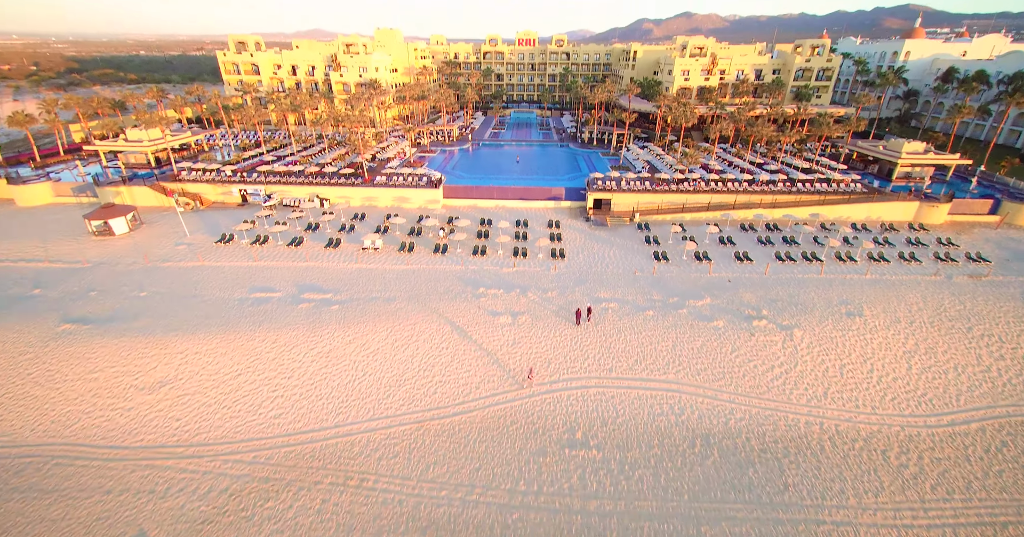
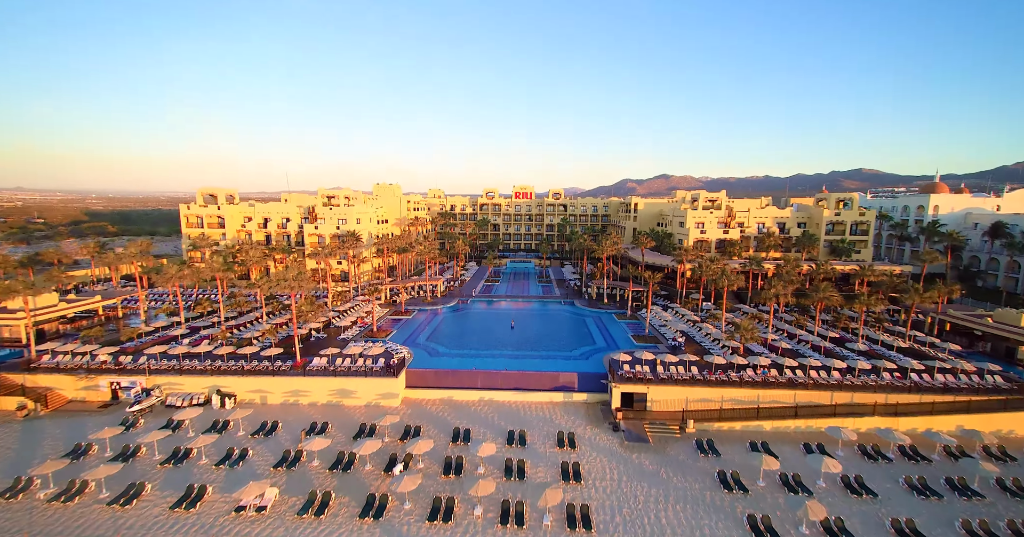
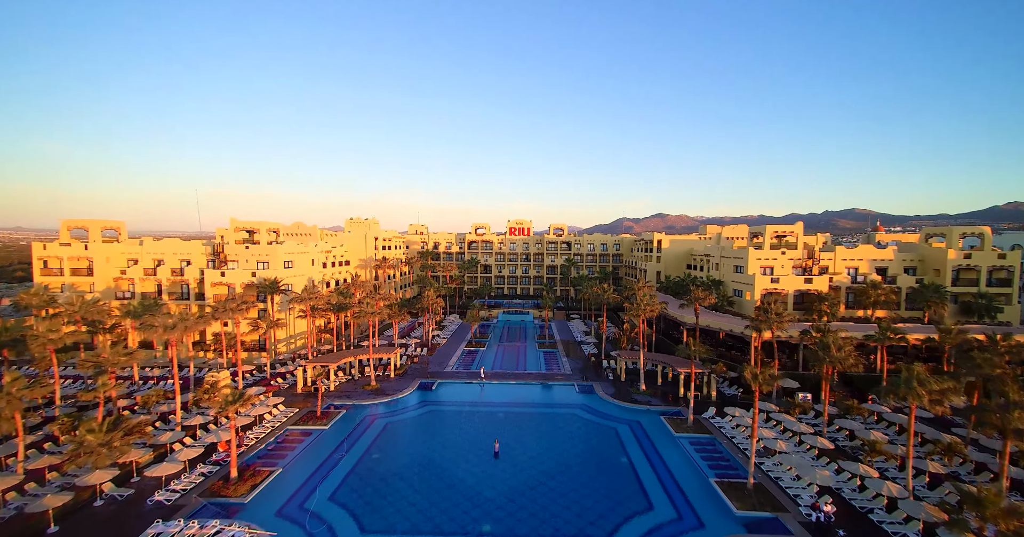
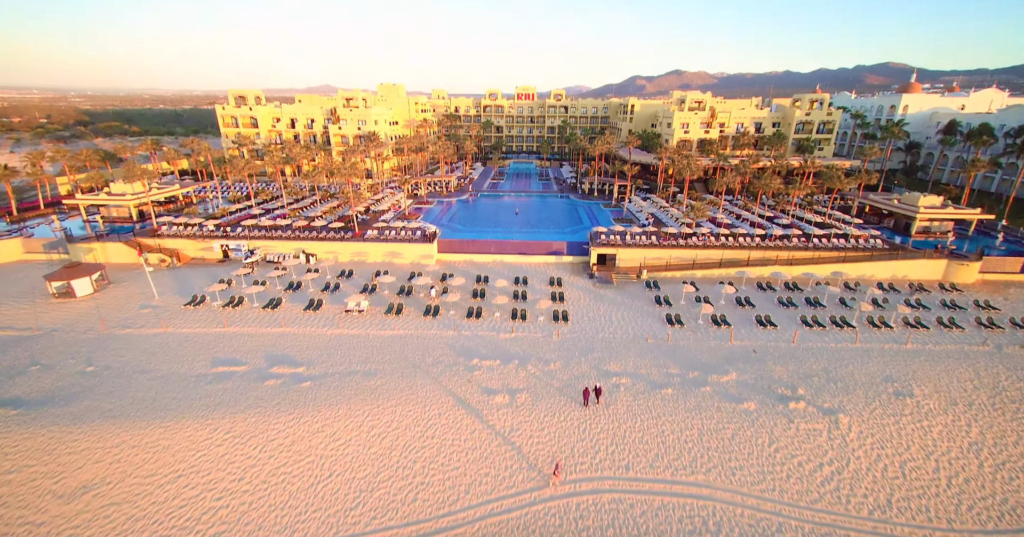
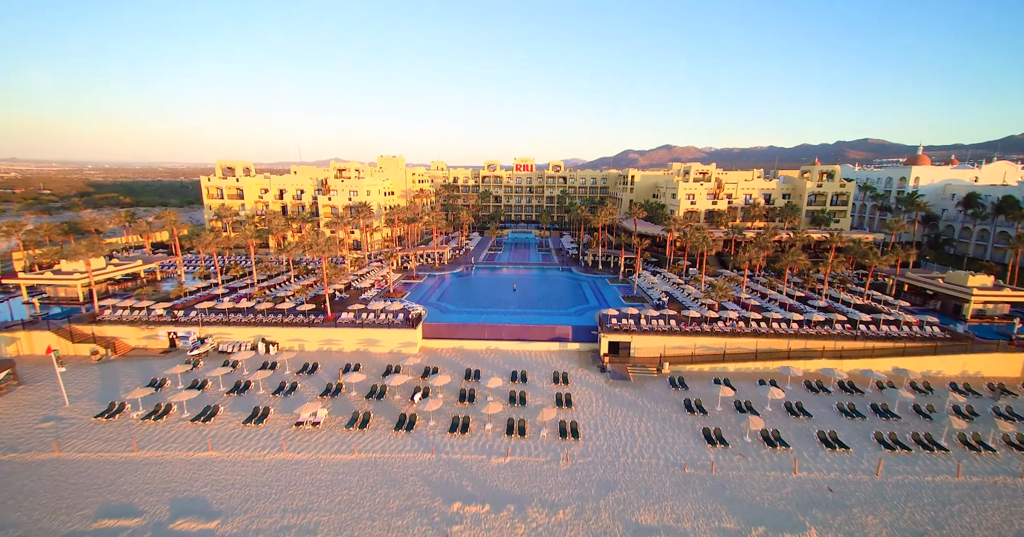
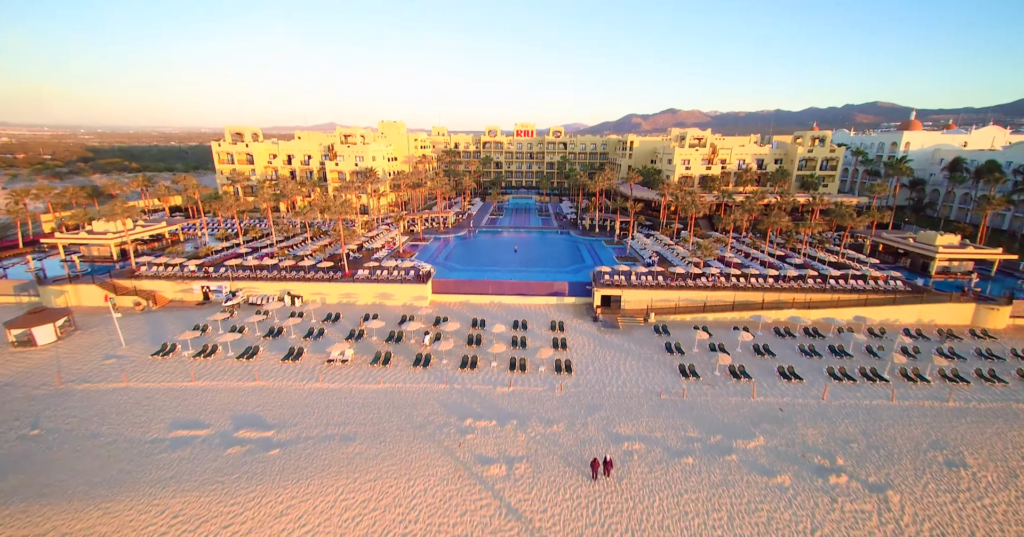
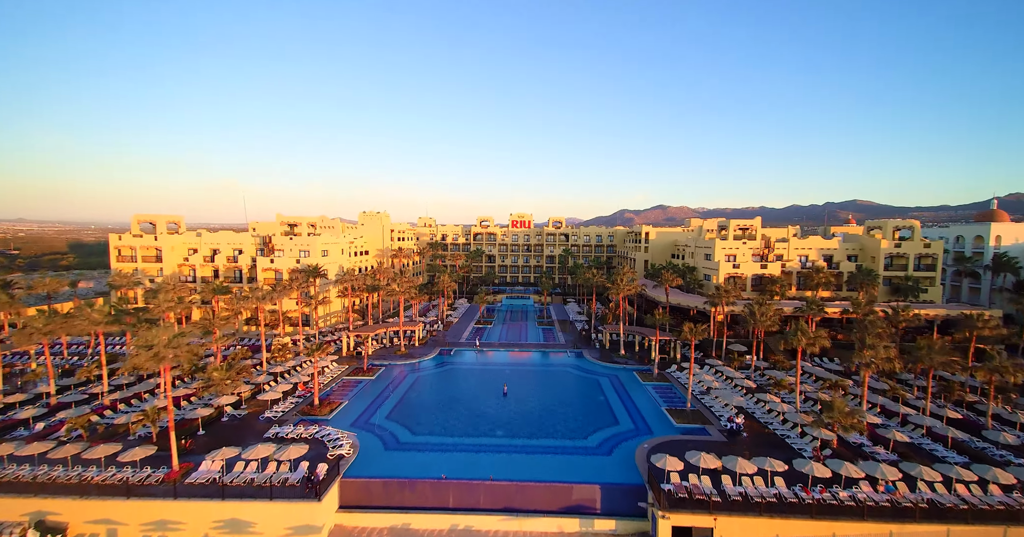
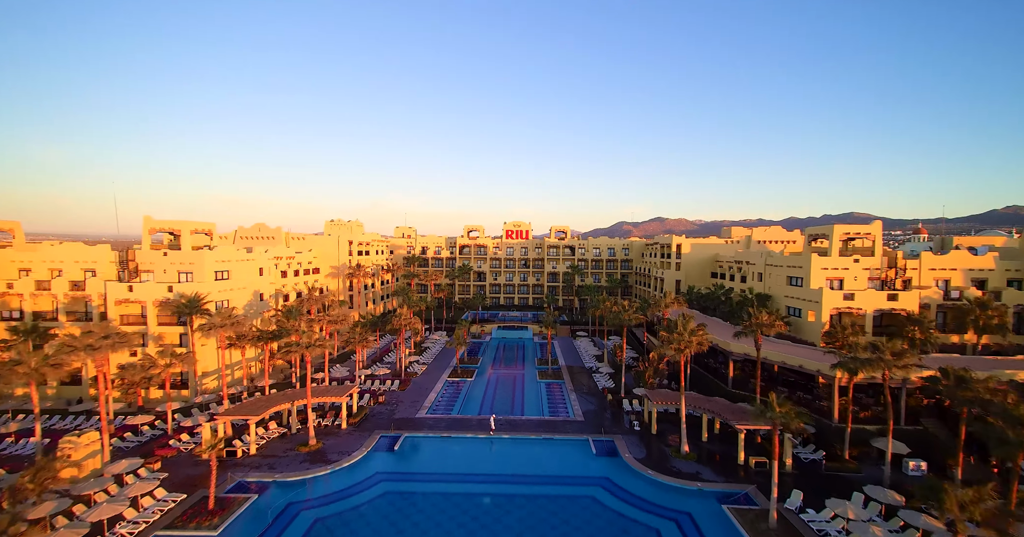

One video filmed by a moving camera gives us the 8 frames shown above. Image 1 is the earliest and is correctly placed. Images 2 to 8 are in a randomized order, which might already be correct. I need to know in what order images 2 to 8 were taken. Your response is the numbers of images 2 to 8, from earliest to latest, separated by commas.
4, 6, 5, 2, 7, 3, 8
